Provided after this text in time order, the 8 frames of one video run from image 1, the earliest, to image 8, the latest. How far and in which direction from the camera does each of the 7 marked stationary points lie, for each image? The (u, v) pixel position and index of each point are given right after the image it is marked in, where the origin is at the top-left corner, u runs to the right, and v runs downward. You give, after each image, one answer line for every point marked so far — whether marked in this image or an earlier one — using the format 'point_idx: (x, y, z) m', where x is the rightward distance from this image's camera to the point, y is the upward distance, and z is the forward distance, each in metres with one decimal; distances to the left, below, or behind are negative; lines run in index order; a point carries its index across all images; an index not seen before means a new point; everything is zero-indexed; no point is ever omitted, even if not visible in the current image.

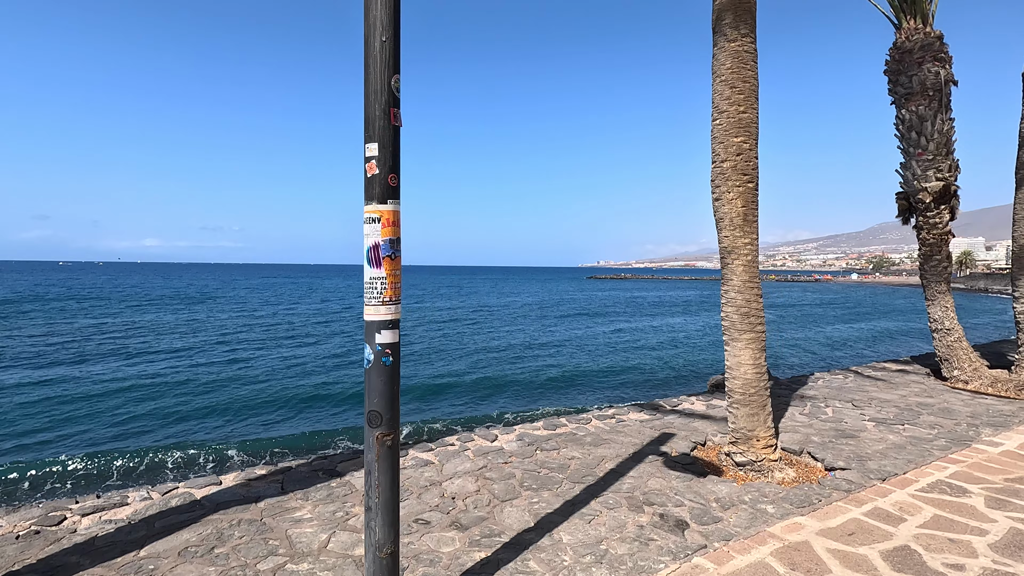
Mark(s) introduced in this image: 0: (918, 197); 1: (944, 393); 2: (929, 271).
0: (+6.2, +1.4, +8.1) m
1: (+5.6, -1.4, +6.9) m
2: (+6.5, +0.3, +8.2) m
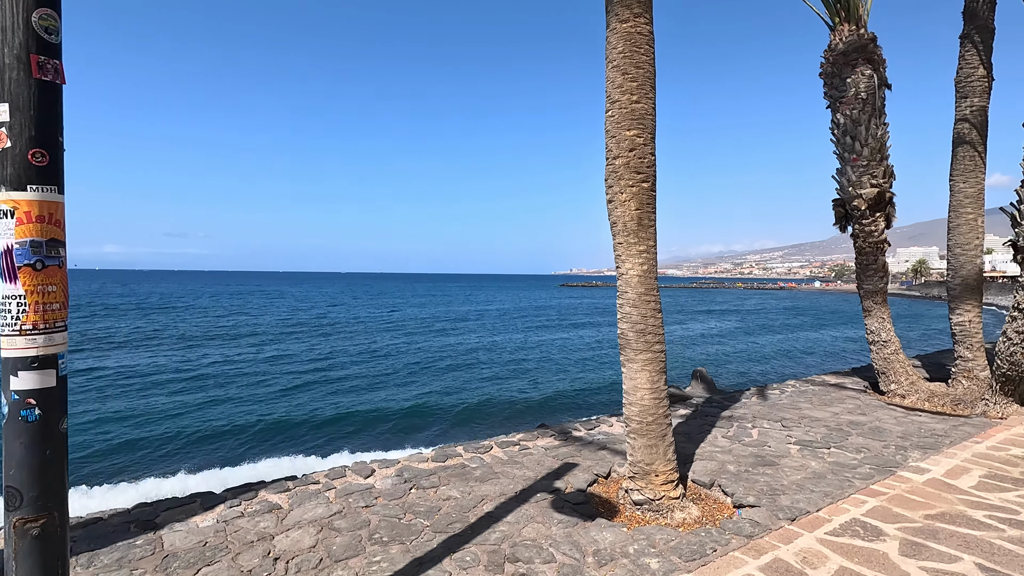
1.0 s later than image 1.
0: (+5.0, +1.2, +7.8) m
1: (+4.5, -1.5, +6.6) m
2: (+5.3, +0.1, +7.9) m
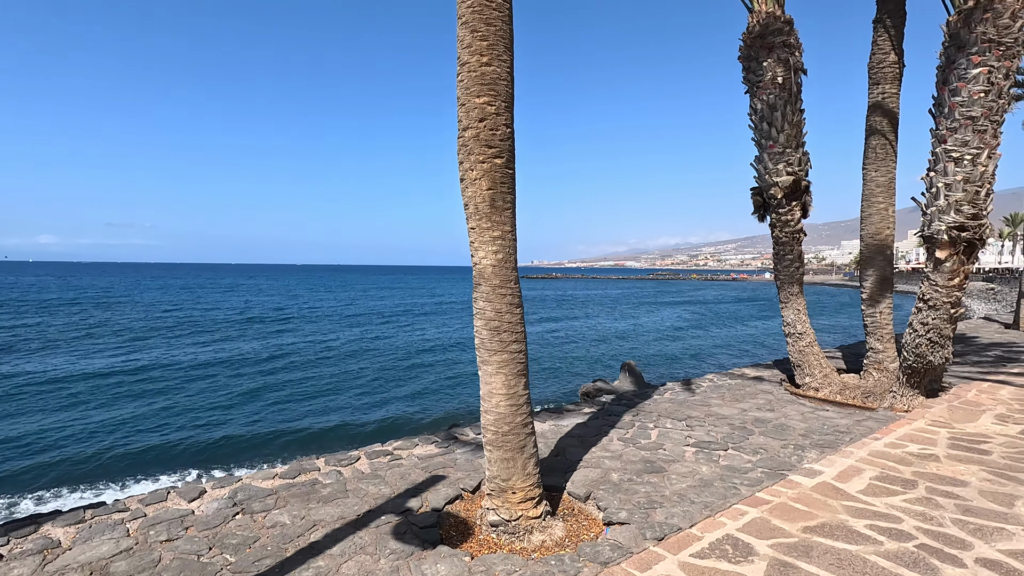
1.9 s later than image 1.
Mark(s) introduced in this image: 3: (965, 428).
0: (+3.7, +1.4, +7.6) m
1: (+3.3, -1.4, +6.3) m
2: (+3.9, +0.2, +7.7) m
3: (+4.7, -1.5, +5.5) m
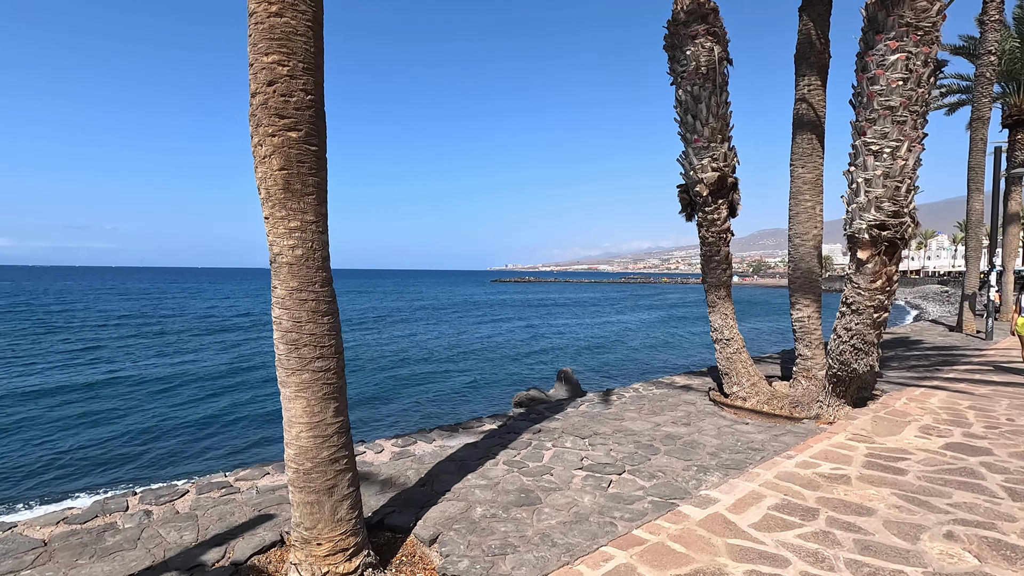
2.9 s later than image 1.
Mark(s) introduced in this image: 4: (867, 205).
0: (+2.5, +1.3, +7.1) m
1: (+2.1, -1.5, +5.9) m
2: (+2.7, +0.2, +7.3) m
3: (+3.6, -1.5, +5.1) m
4: (+3.6, +0.8, +5.4) m
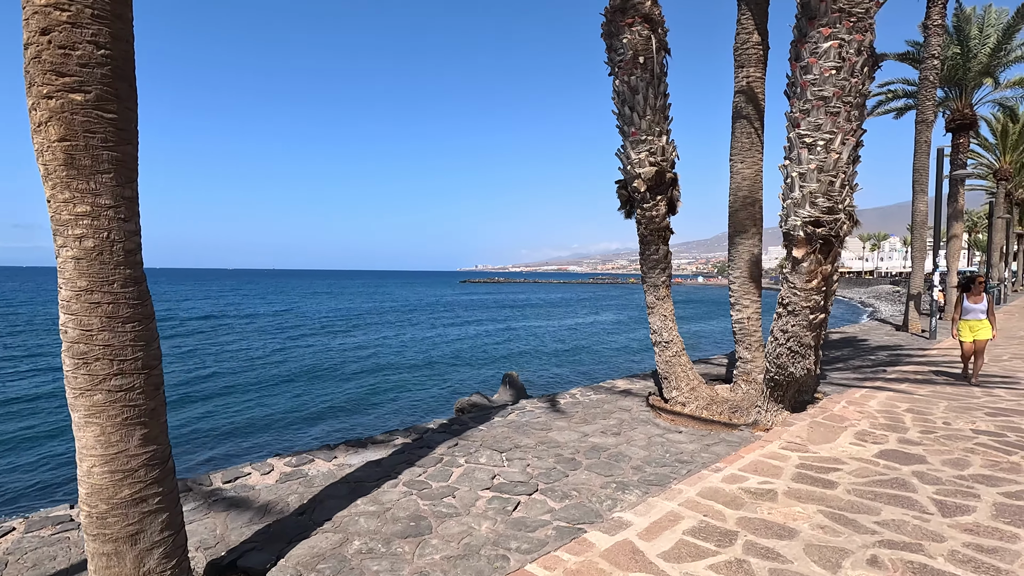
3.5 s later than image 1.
0: (+1.6, +1.3, +6.8) m
1: (+1.3, -1.5, +5.5) m
2: (+1.8, +0.2, +7.0) m
3: (+2.8, -1.5, +4.8) m
4: (+2.8, +0.8, +5.1) m
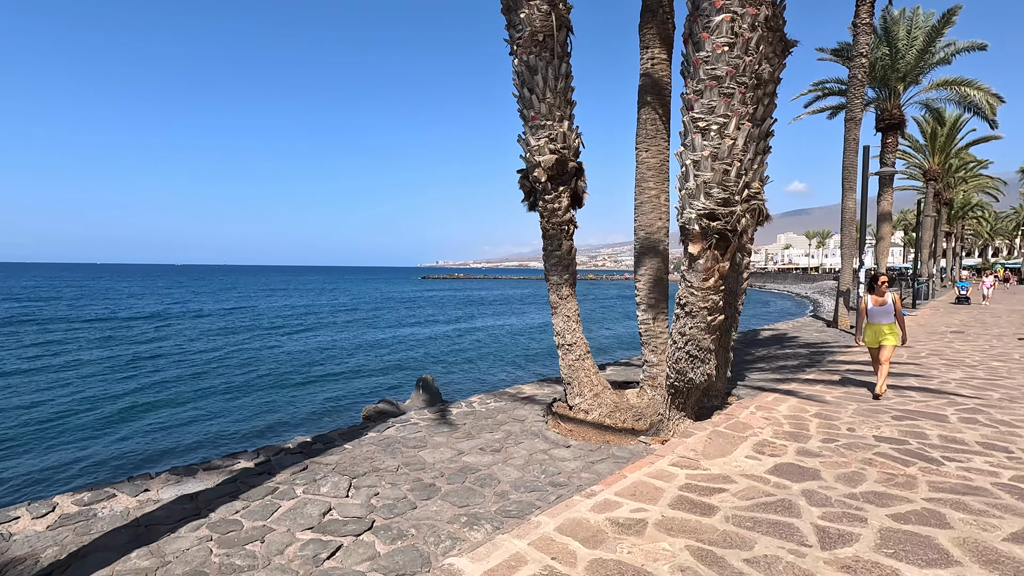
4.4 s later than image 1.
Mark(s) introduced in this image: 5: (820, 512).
0: (+0.3, +1.3, +6.3) m
1: (+0.1, -1.5, +5.0) m
2: (+0.5, +0.2, +6.4) m
3: (+1.6, -1.5, +4.4) m
4: (+1.6, +0.9, +4.6) m
5: (+2.1, -1.5, +3.6) m
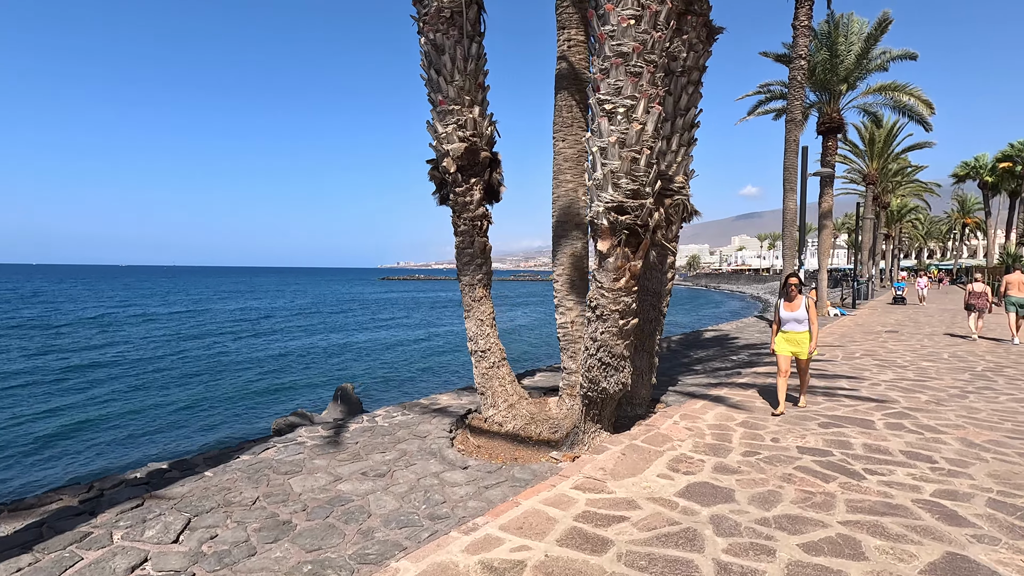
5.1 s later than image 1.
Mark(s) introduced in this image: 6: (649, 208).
0: (-0.7, +1.3, +5.7) m
1: (-0.8, -1.5, +4.4) m
2: (-0.5, +0.2, +5.9) m
3: (+0.7, -1.5, +3.9) m
4: (+0.7, +0.8, +4.2) m
5: (+1.3, -1.5, +3.2) m
6: (+1.1, +0.6, +4.2) m
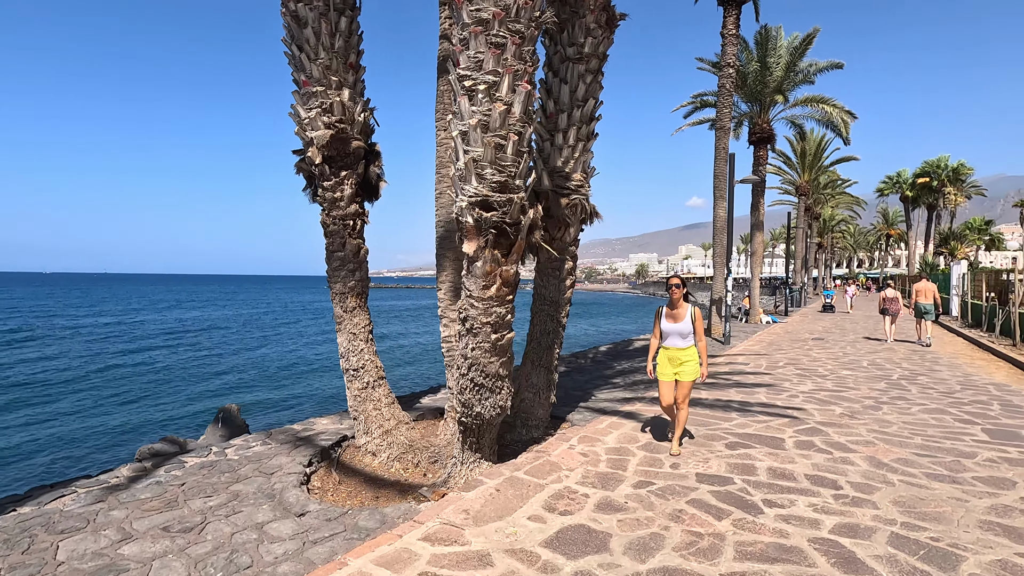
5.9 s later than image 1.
0: (-1.9, +1.2, +4.9) m
1: (-1.9, -1.5, +3.6) m
2: (-1.7, +0.1, +5.1) m
3: (-0.3, -1.5, +3.2) m
4: (-0.3, +0.8, +3.6) m
5: (+0.3, -1.6, +2.6) m
6: (+0.1, +0.6, +3.6) m
